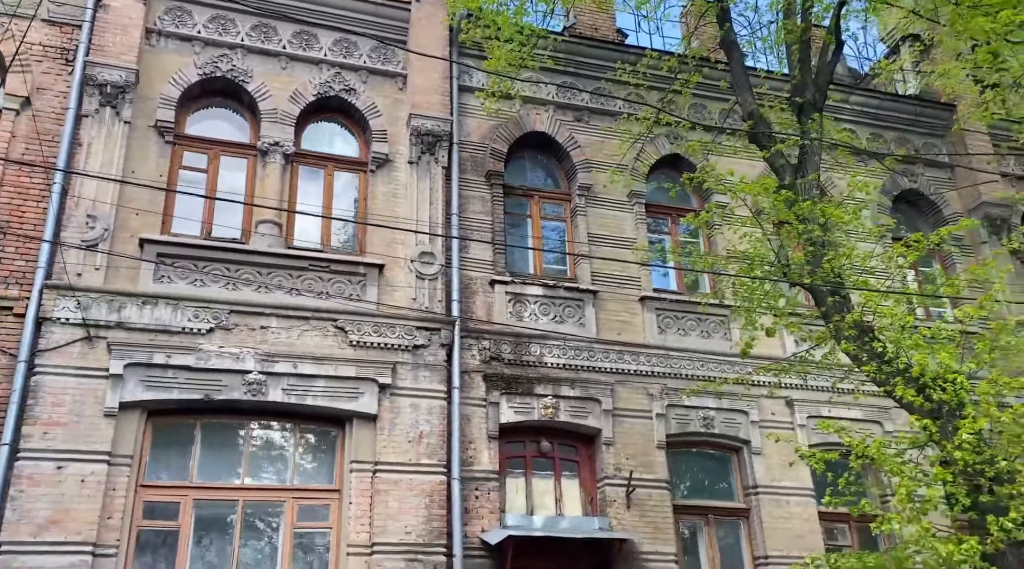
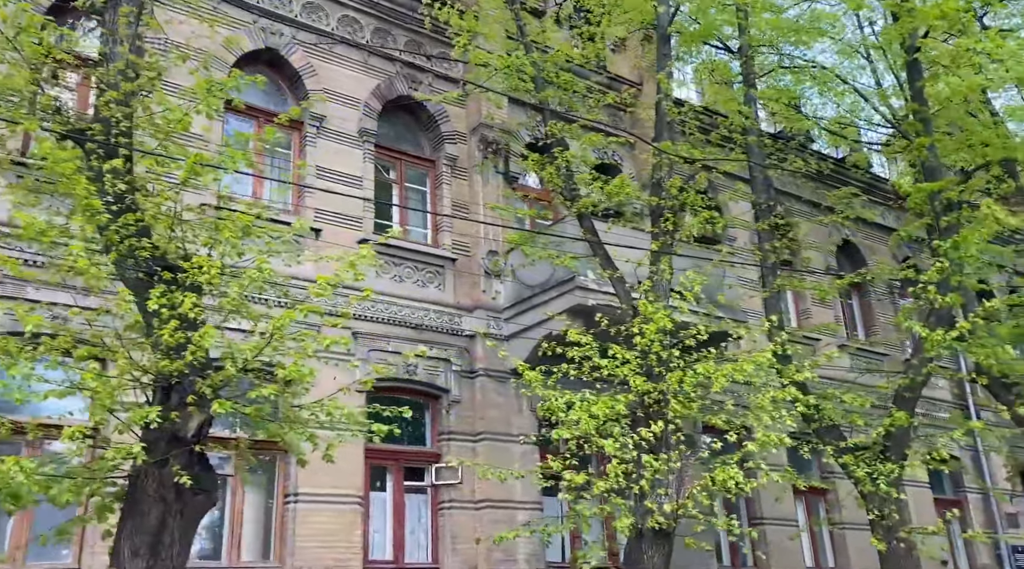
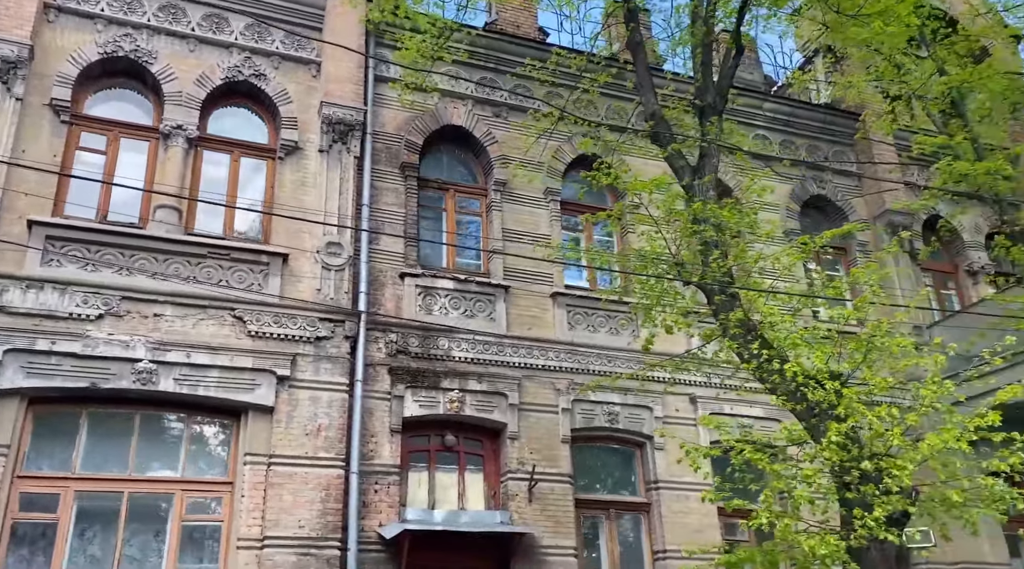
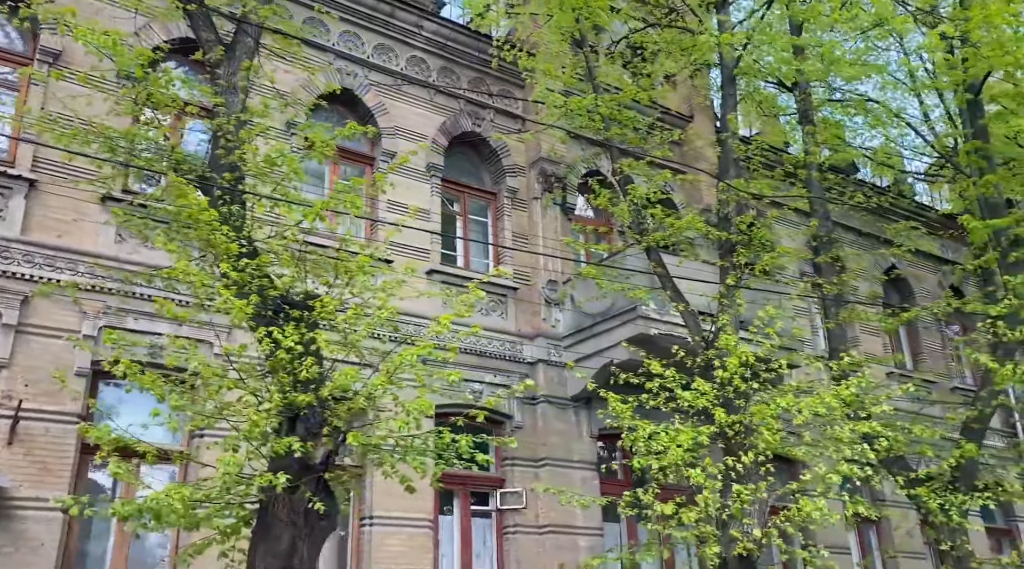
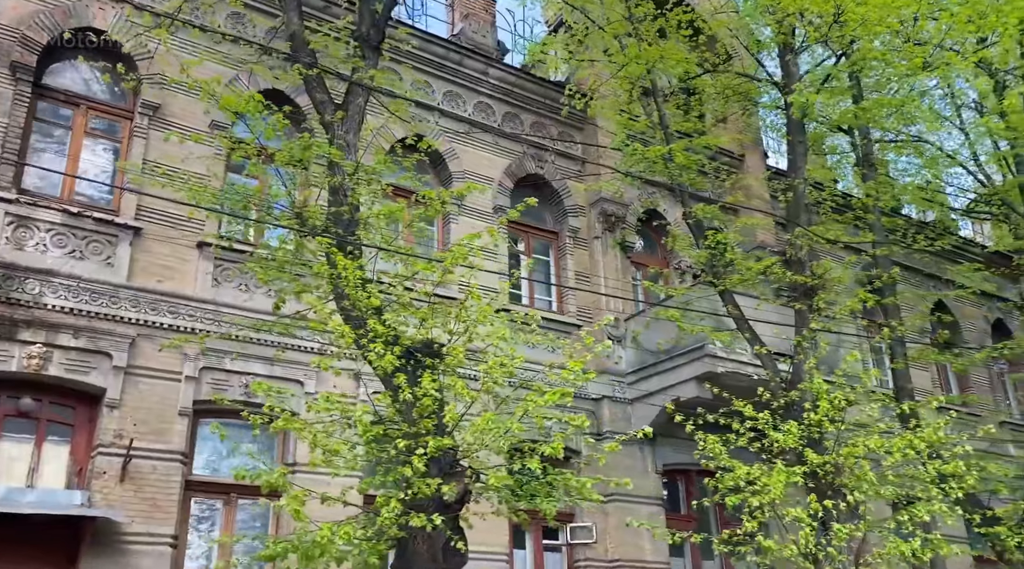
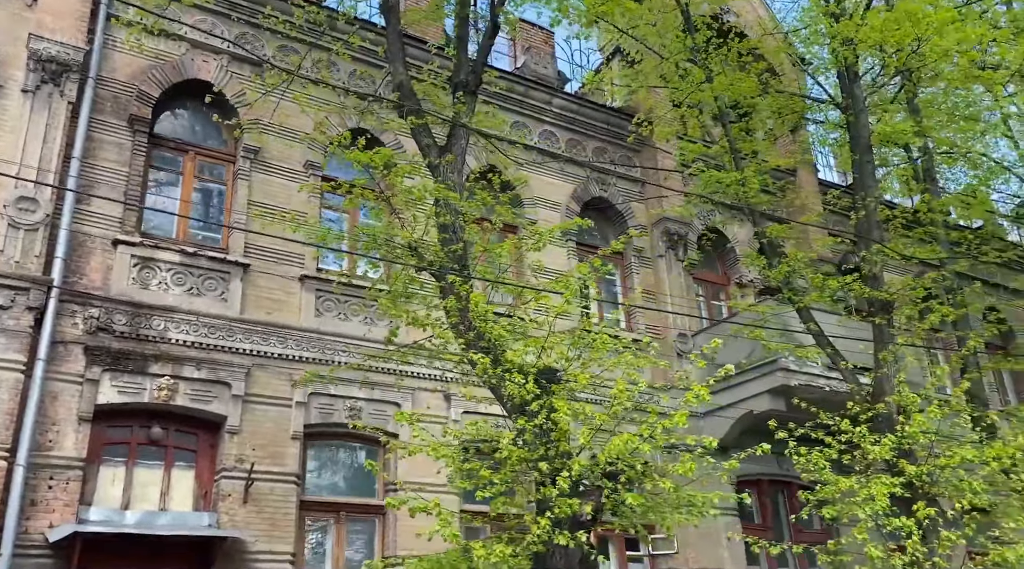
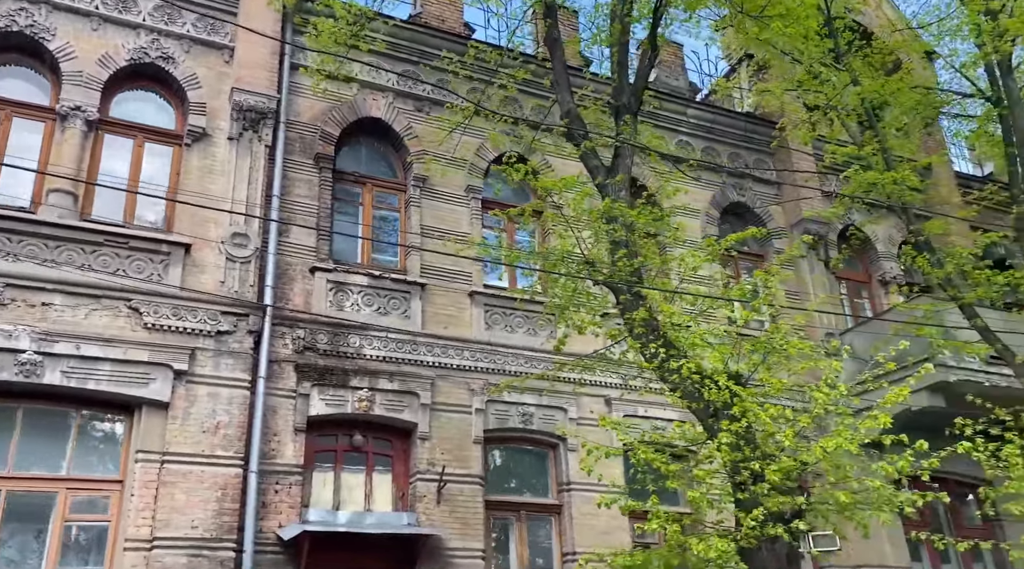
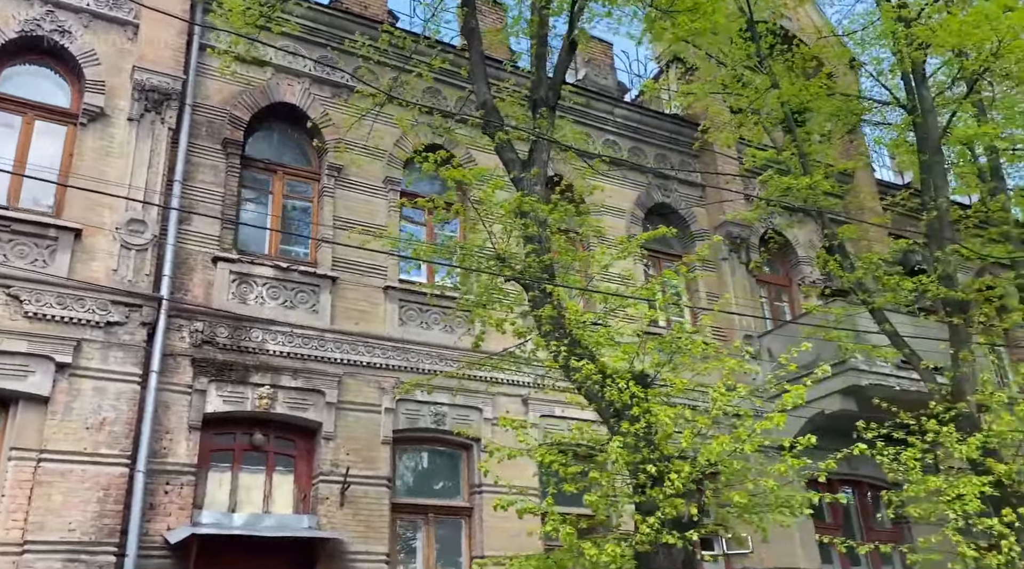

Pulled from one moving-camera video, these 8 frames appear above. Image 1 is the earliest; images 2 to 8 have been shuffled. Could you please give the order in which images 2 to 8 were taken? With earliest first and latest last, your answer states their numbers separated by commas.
3, 7, 8, 6, 5, 4, 2
